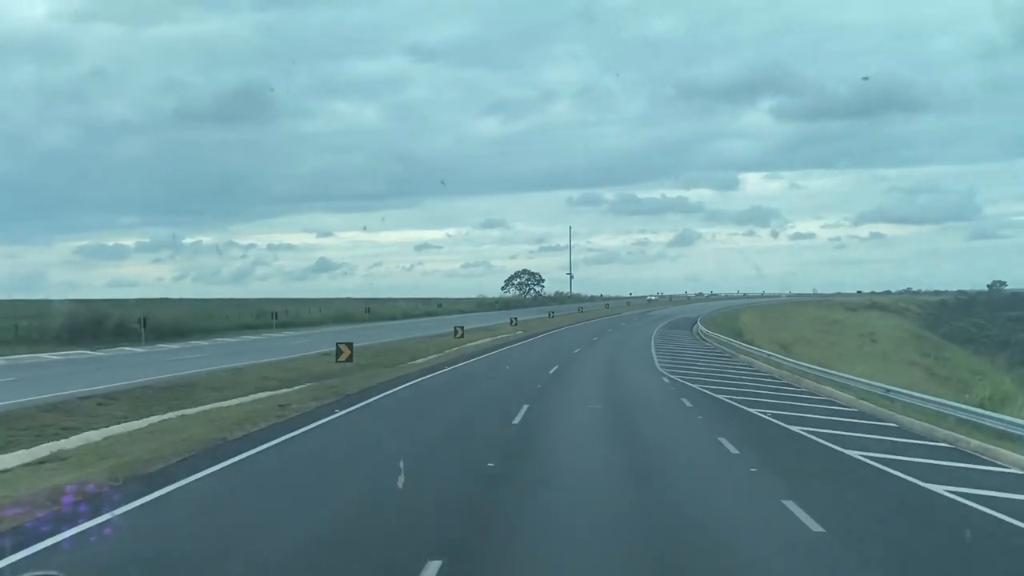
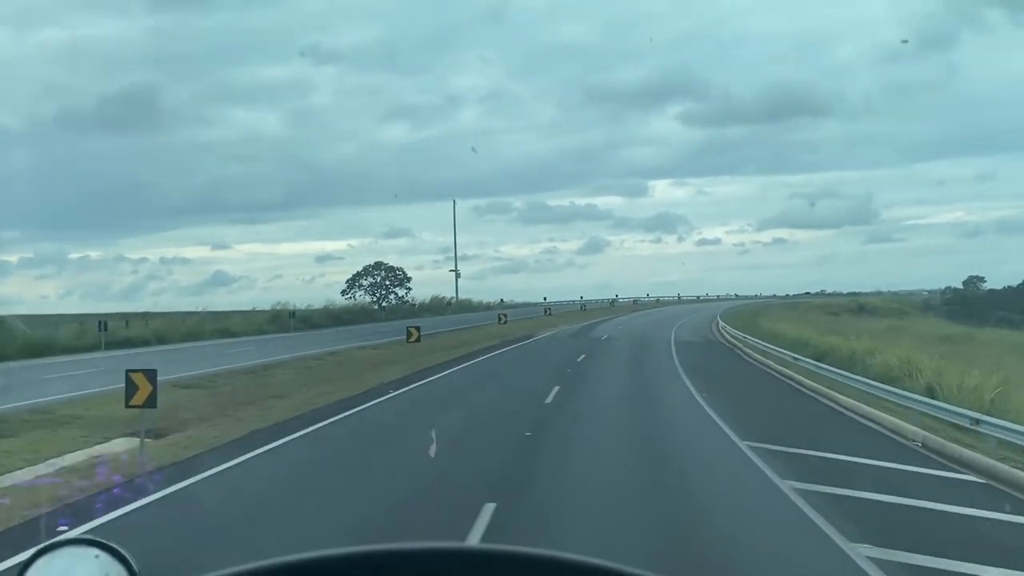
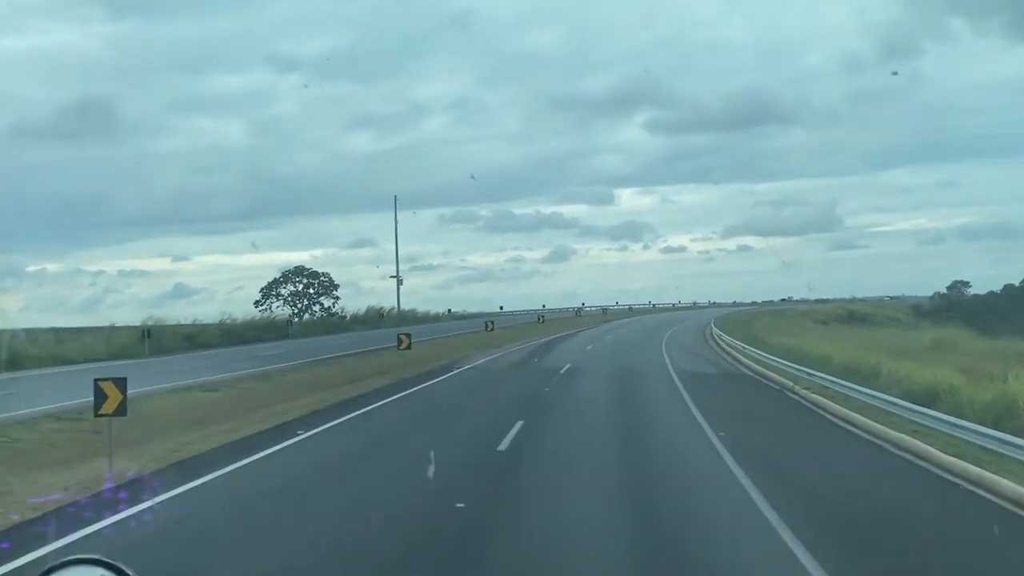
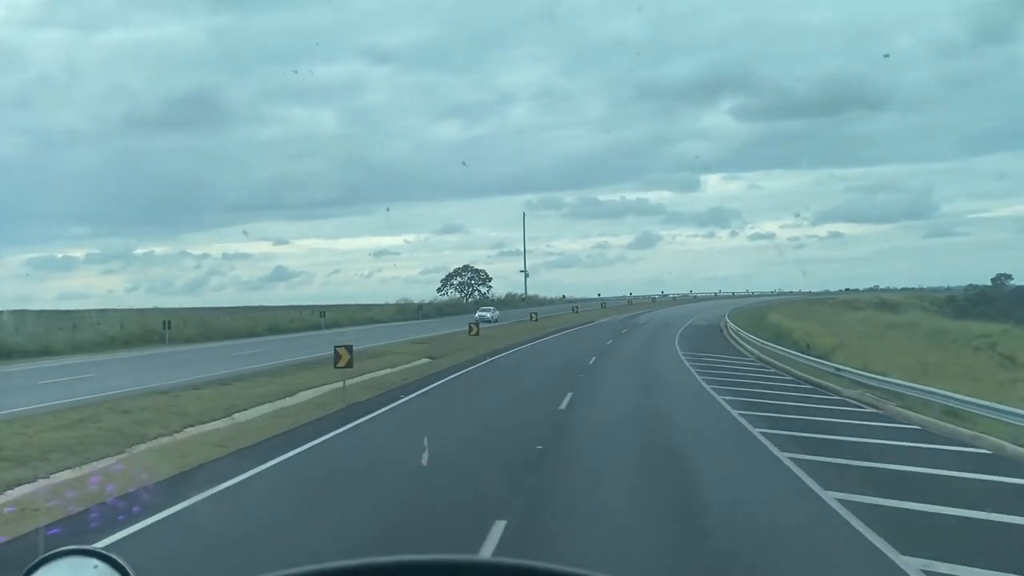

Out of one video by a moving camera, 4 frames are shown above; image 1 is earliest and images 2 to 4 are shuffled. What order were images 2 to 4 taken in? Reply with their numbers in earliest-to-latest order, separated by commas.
4, 2, 3
